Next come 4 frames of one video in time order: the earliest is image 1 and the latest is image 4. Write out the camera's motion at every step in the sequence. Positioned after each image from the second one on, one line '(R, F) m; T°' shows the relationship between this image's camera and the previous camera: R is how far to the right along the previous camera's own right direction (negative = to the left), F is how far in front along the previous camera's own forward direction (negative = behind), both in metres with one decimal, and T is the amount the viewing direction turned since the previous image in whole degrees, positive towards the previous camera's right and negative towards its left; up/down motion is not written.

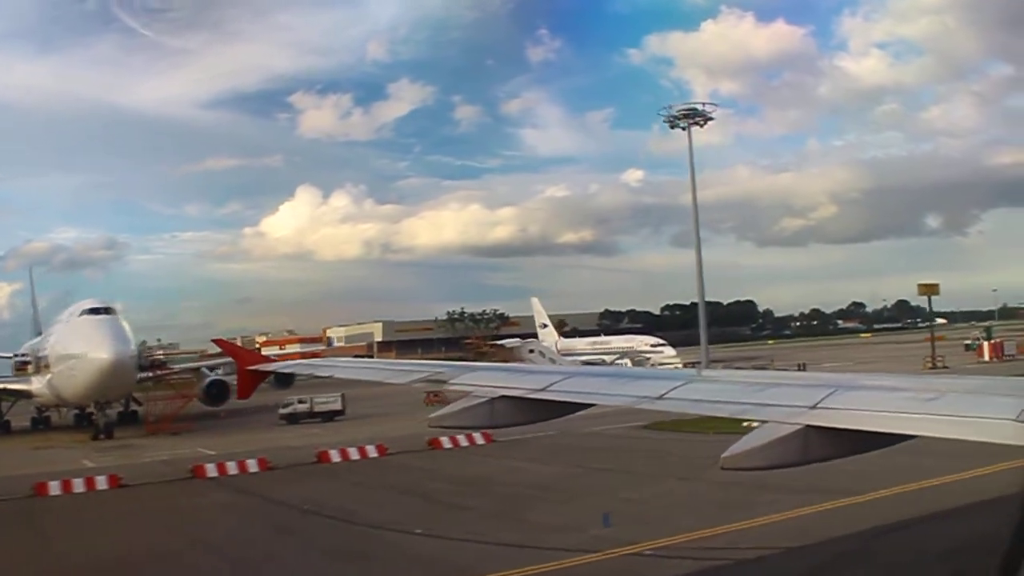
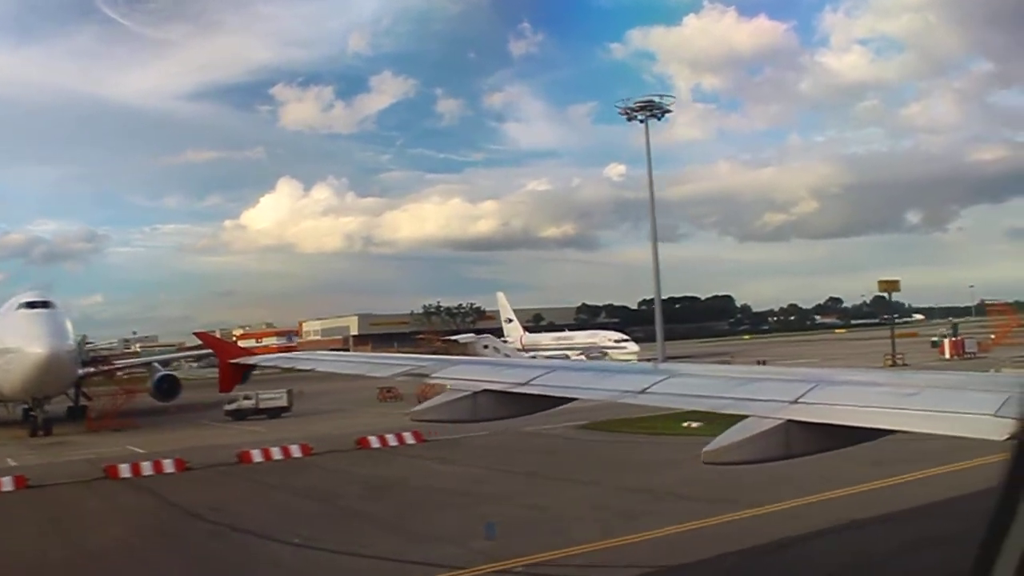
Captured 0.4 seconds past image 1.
(-0.6, -0.8) m; +1°
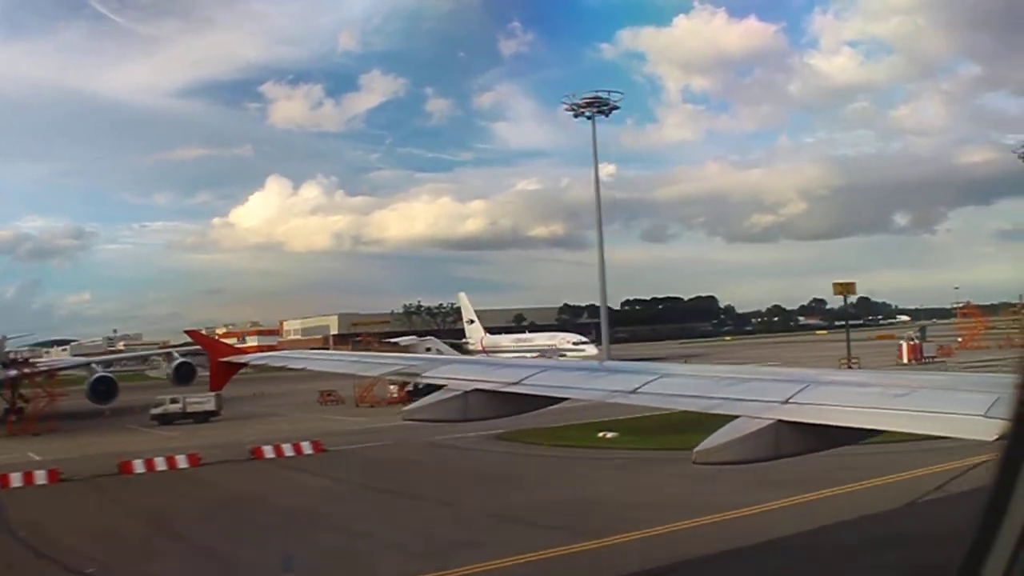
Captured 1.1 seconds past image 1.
(+0.4, +0.2) m; +1°
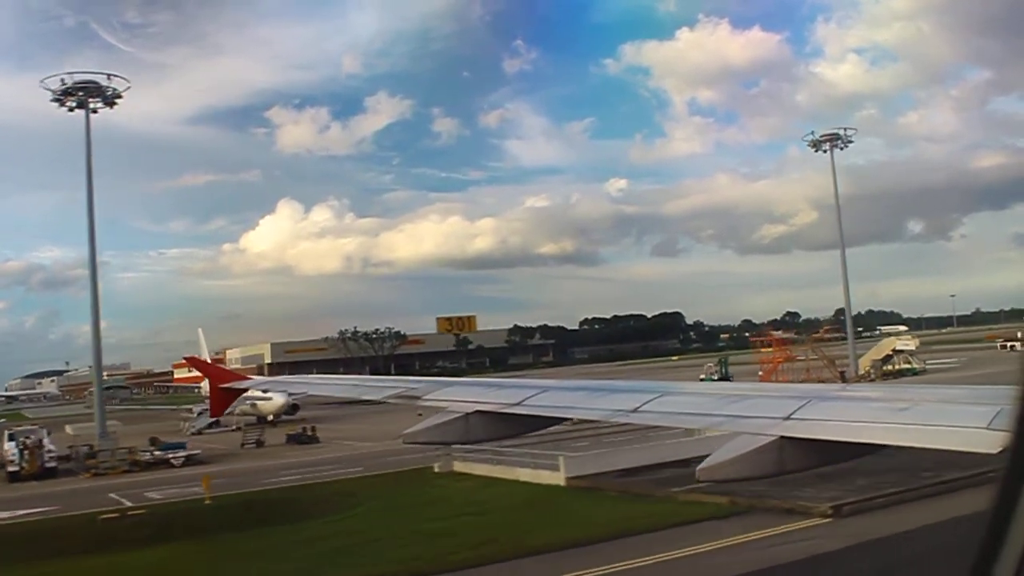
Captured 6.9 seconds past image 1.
(+3.3, +1.9) m; -1°
